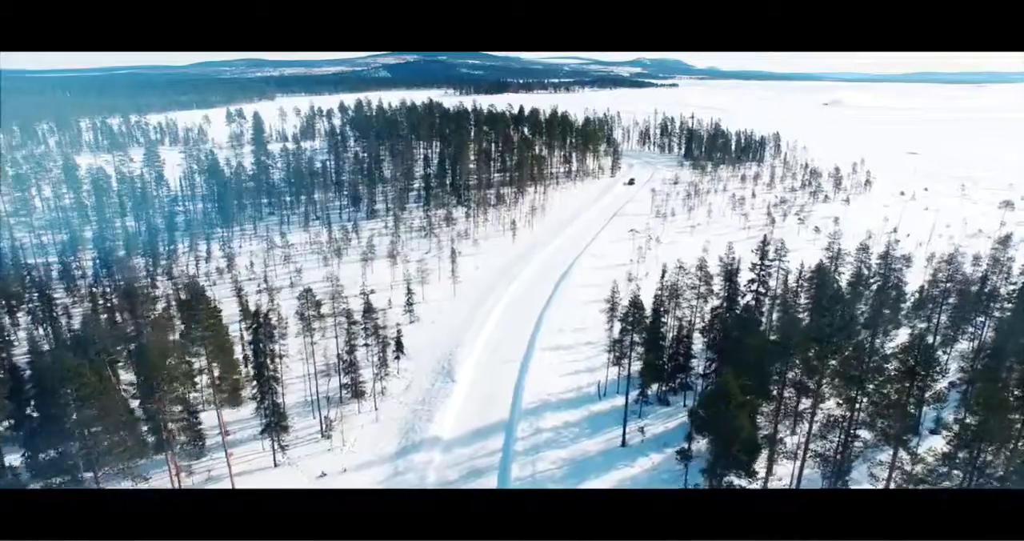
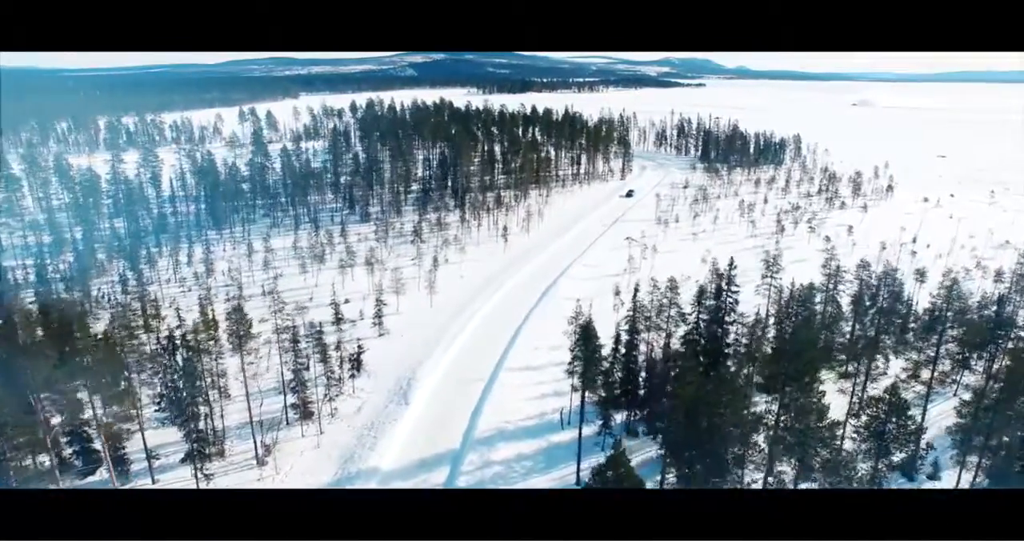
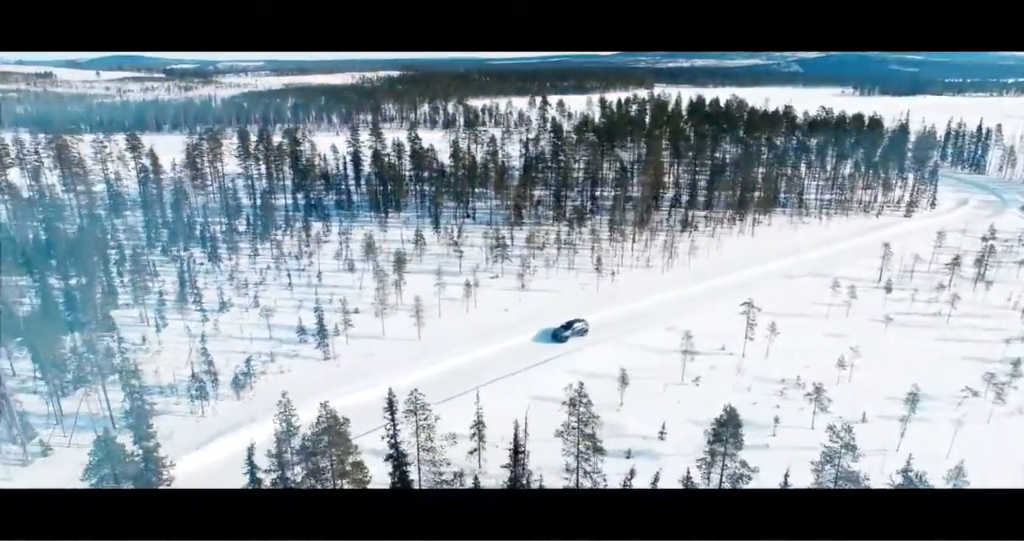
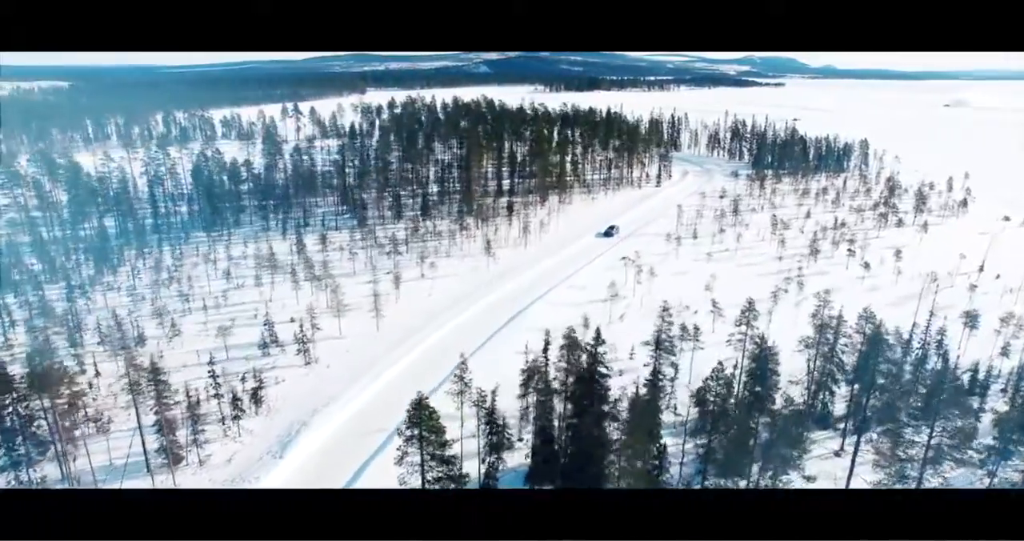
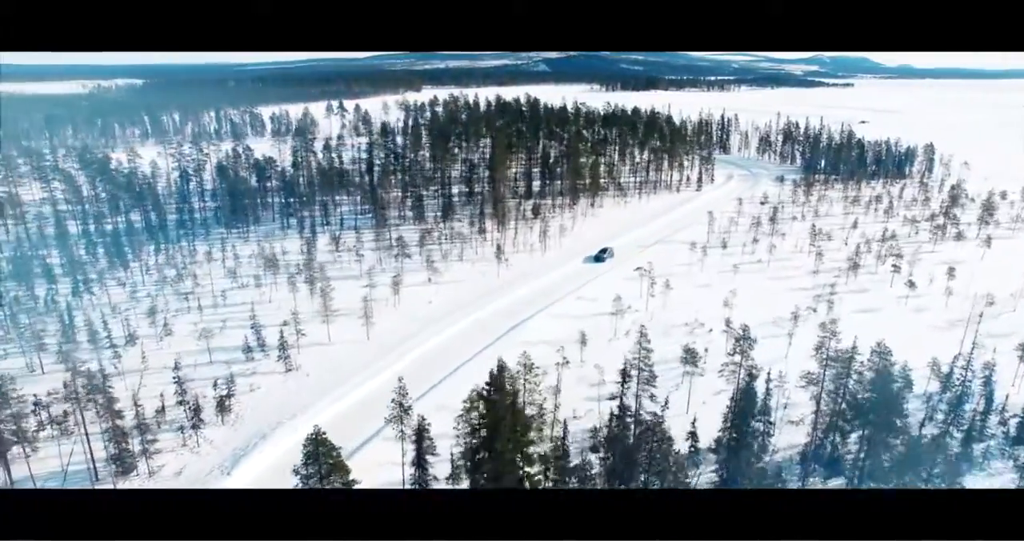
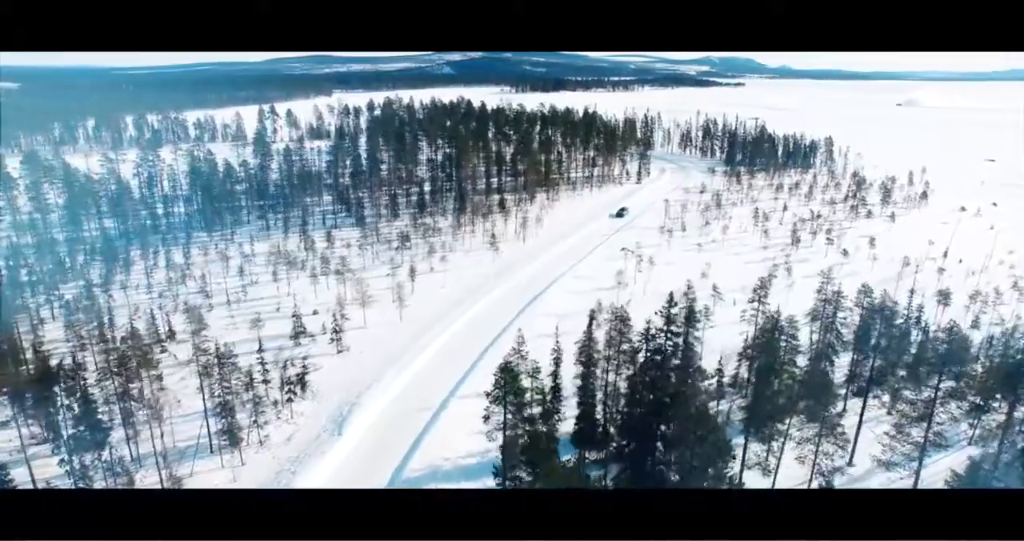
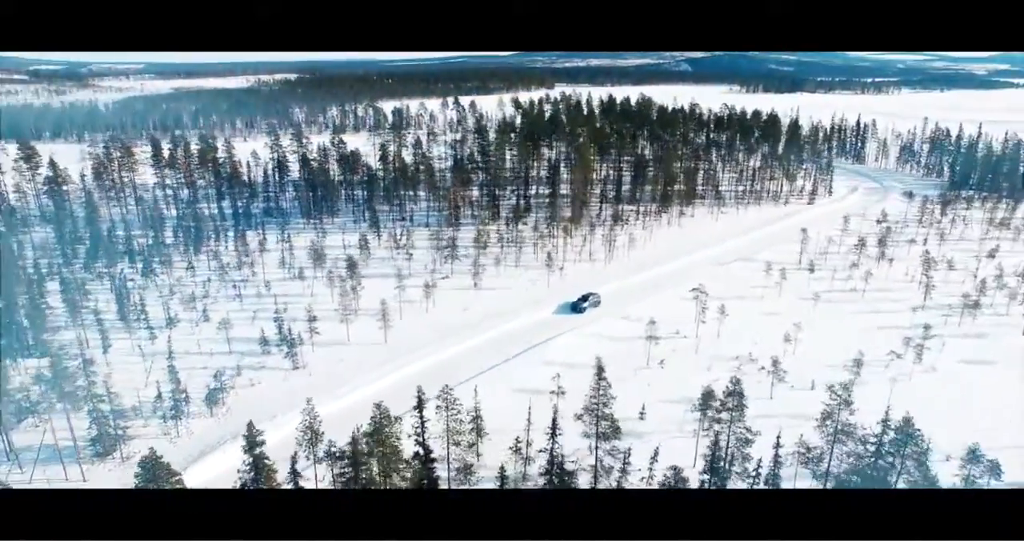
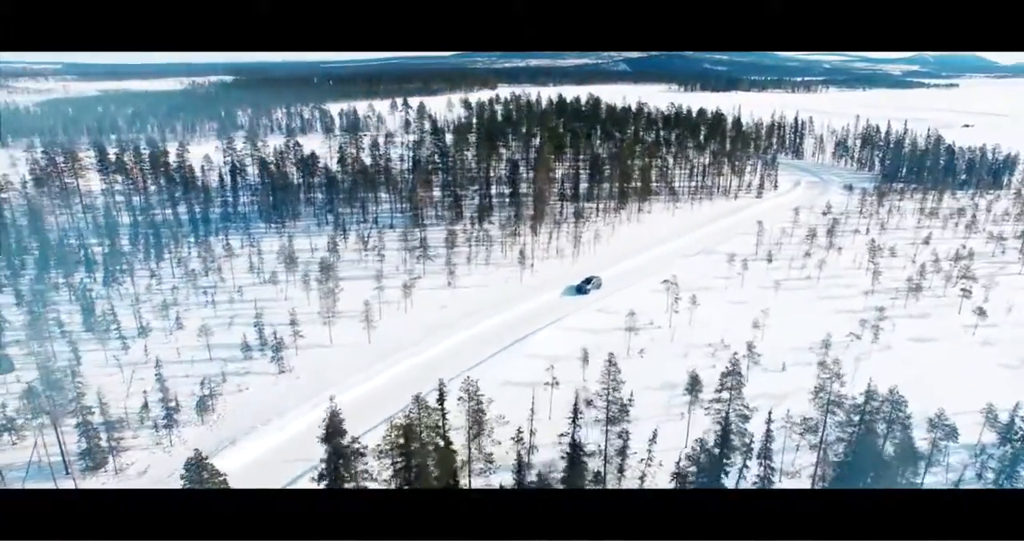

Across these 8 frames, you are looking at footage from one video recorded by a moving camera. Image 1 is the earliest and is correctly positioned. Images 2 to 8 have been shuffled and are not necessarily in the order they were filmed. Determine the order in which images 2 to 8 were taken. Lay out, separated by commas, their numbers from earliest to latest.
2, 6, 4, 5, 8, 7, 3
